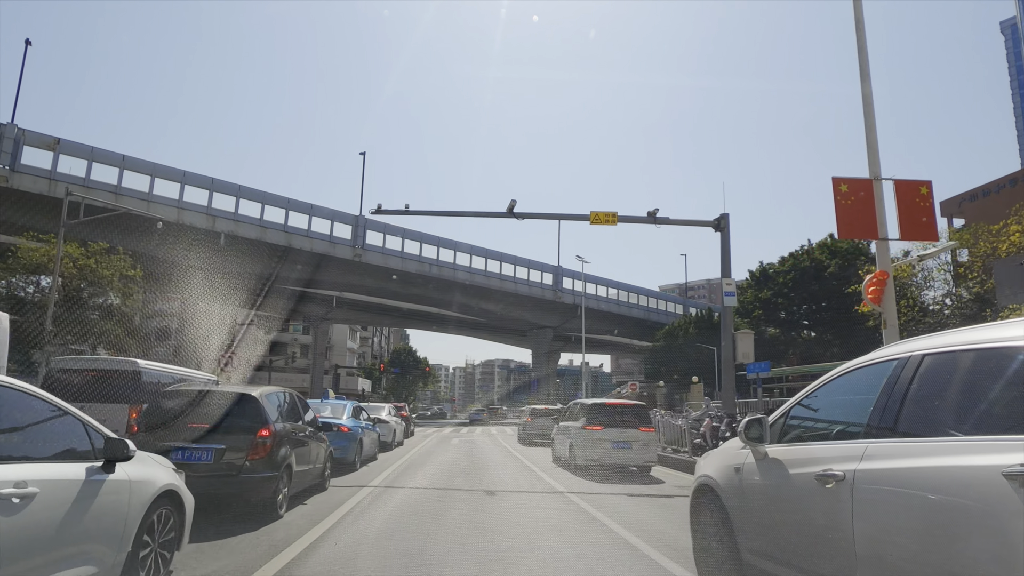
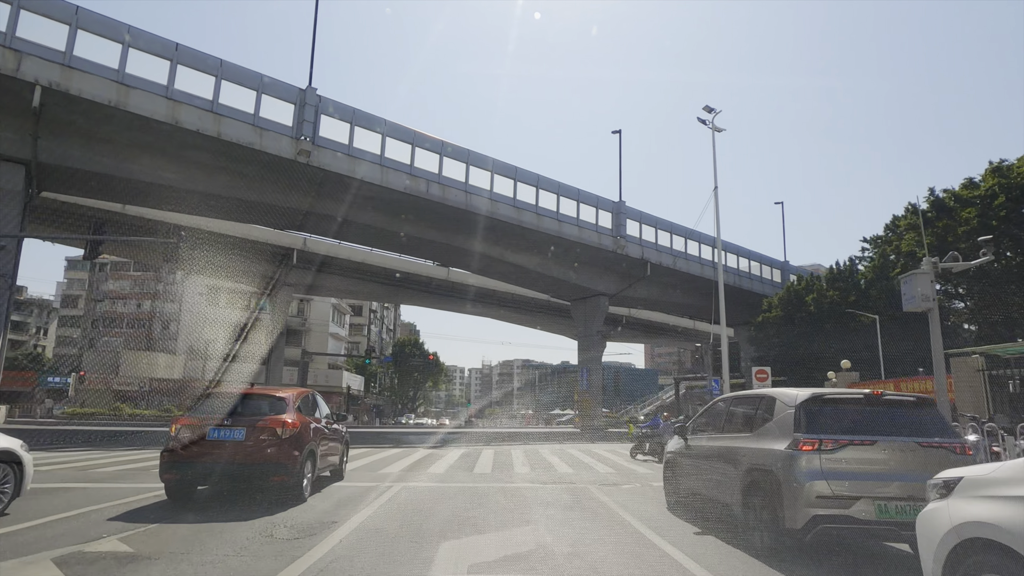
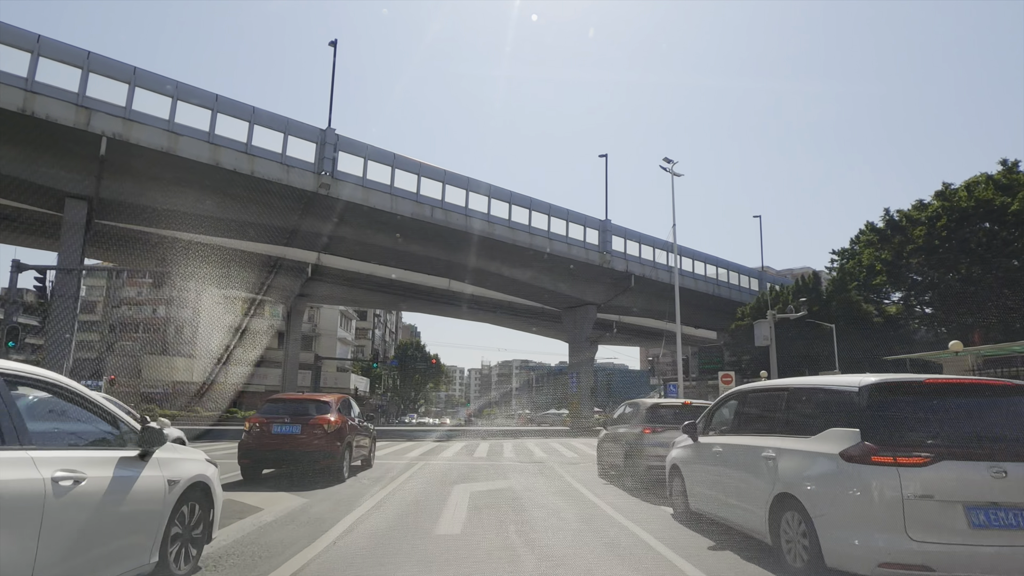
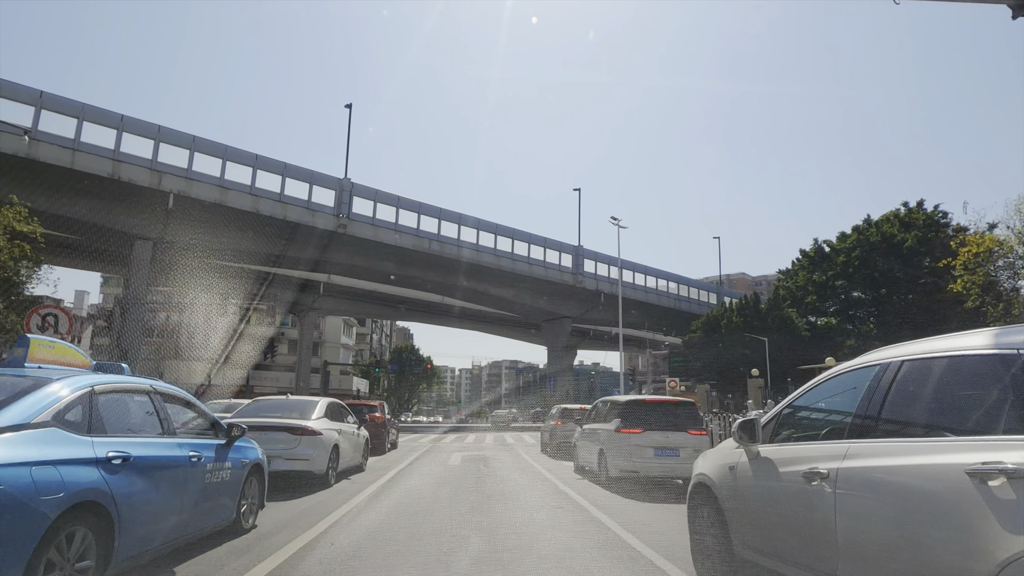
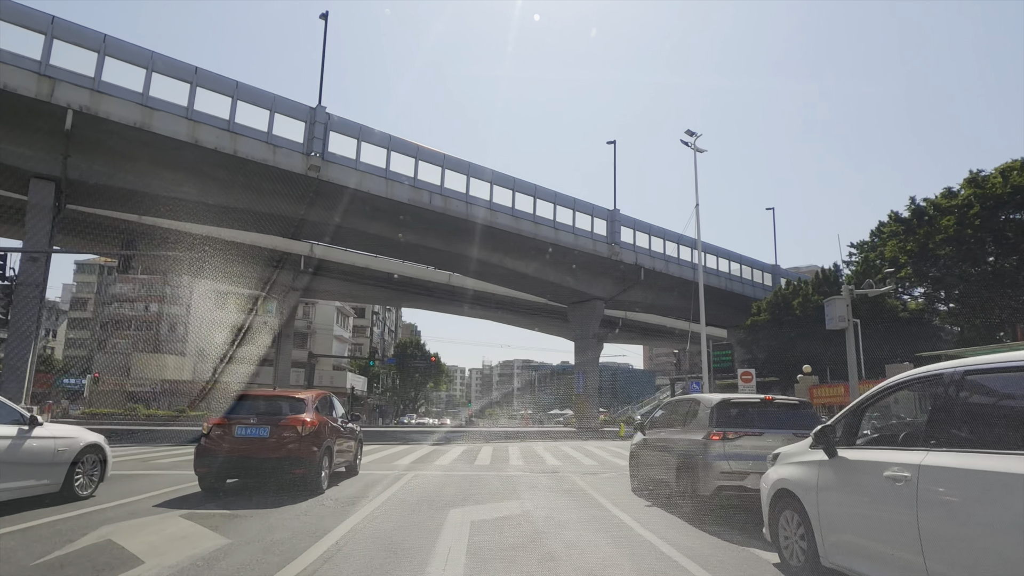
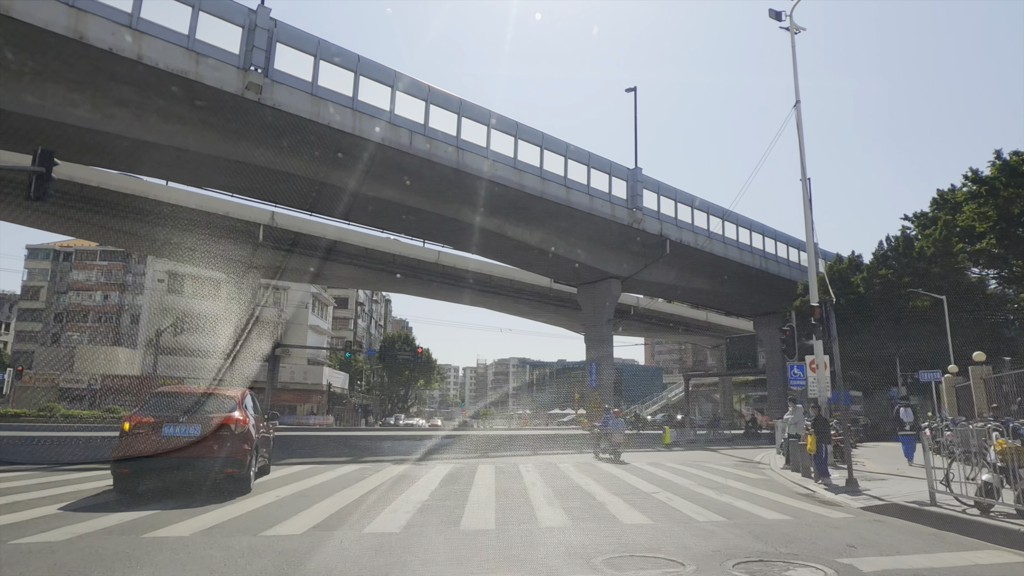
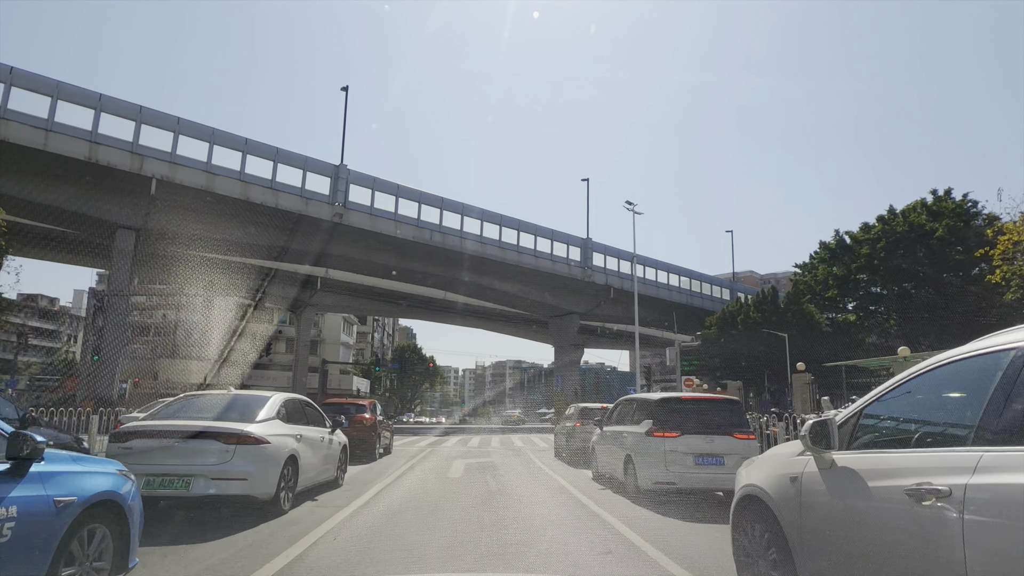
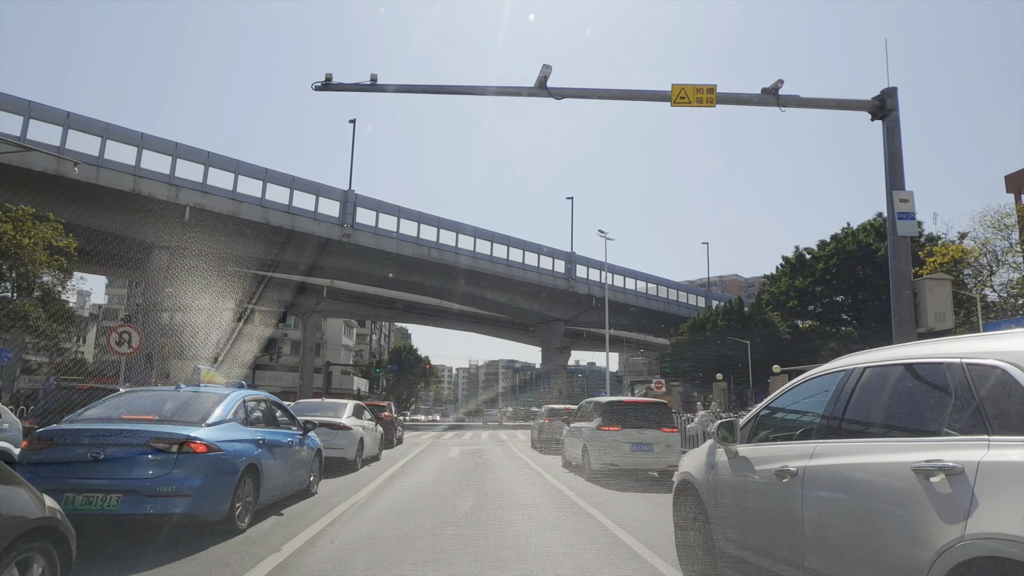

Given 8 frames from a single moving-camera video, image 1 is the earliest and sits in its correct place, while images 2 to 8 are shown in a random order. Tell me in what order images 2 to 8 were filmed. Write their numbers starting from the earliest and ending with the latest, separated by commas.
8, 4, 7, 3, 5, 2, 6
